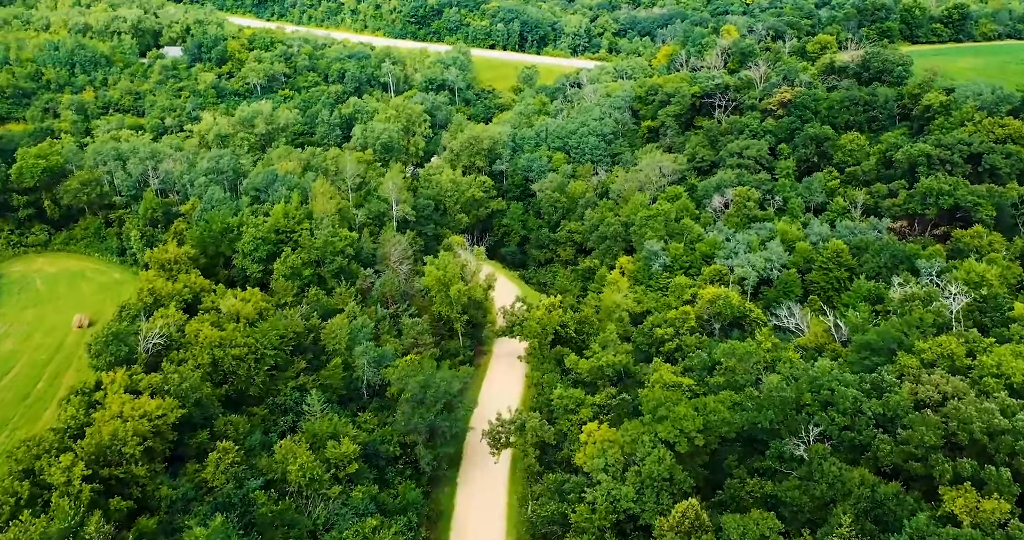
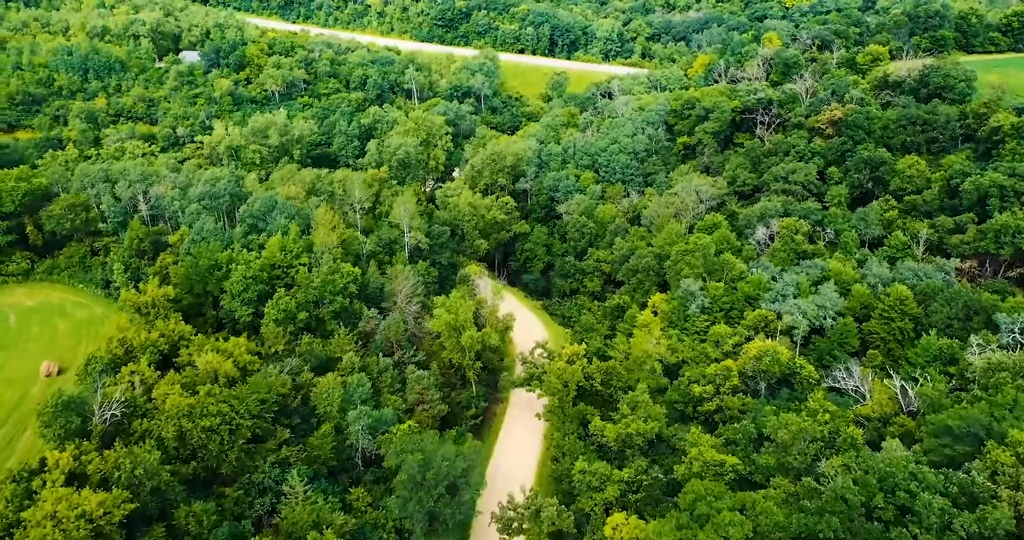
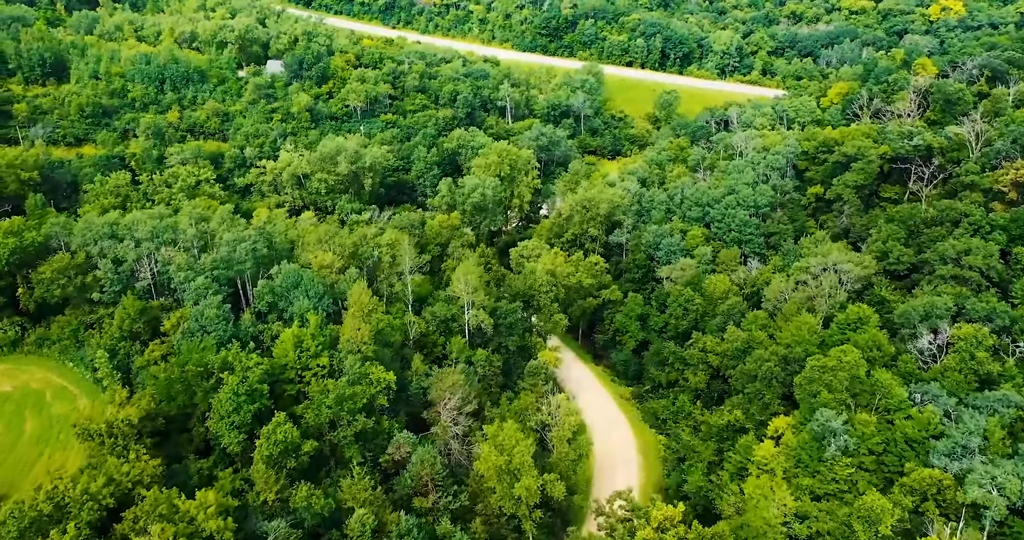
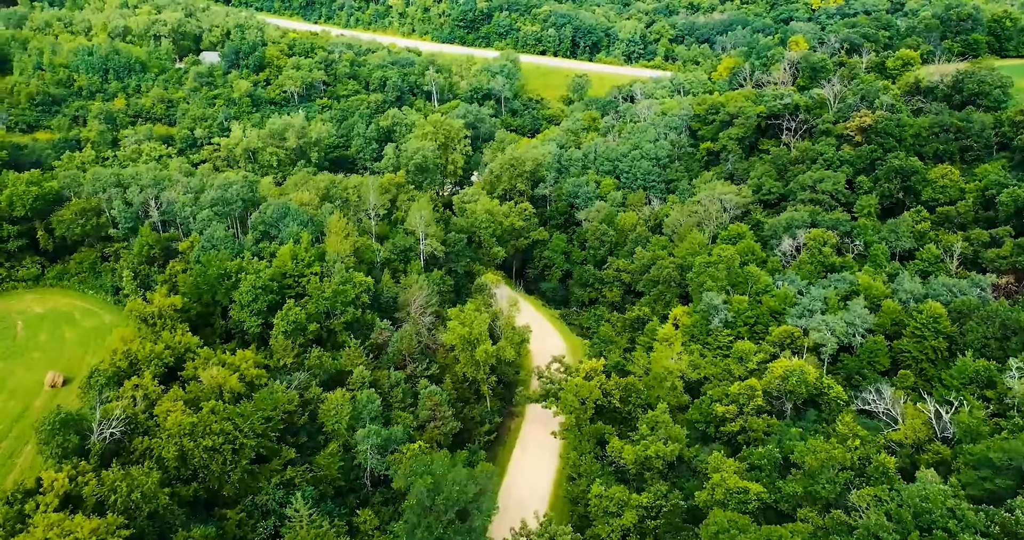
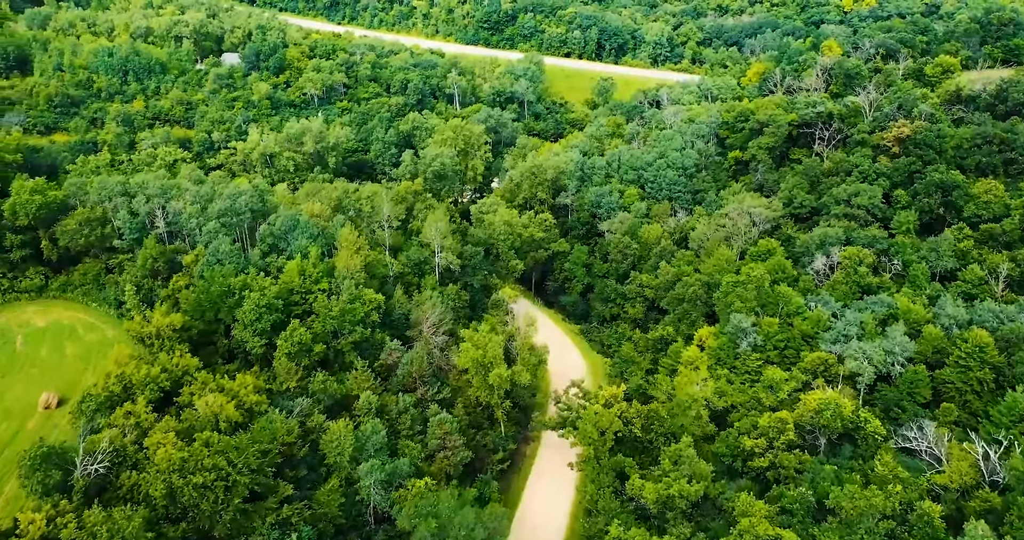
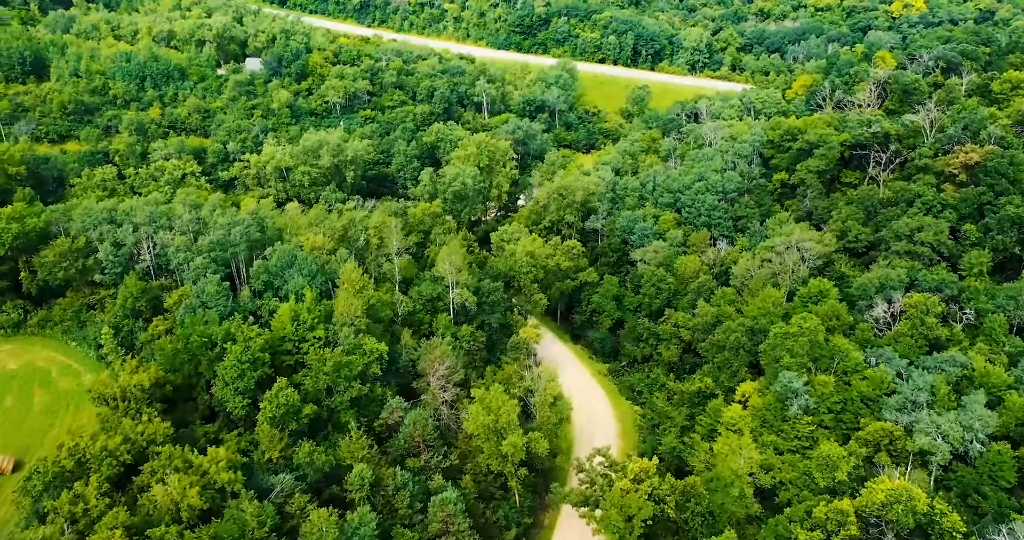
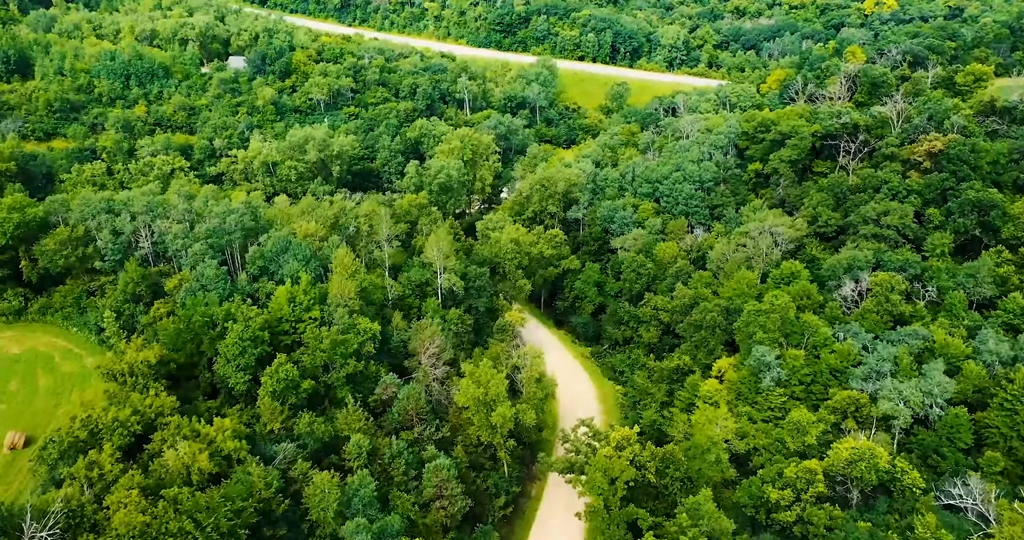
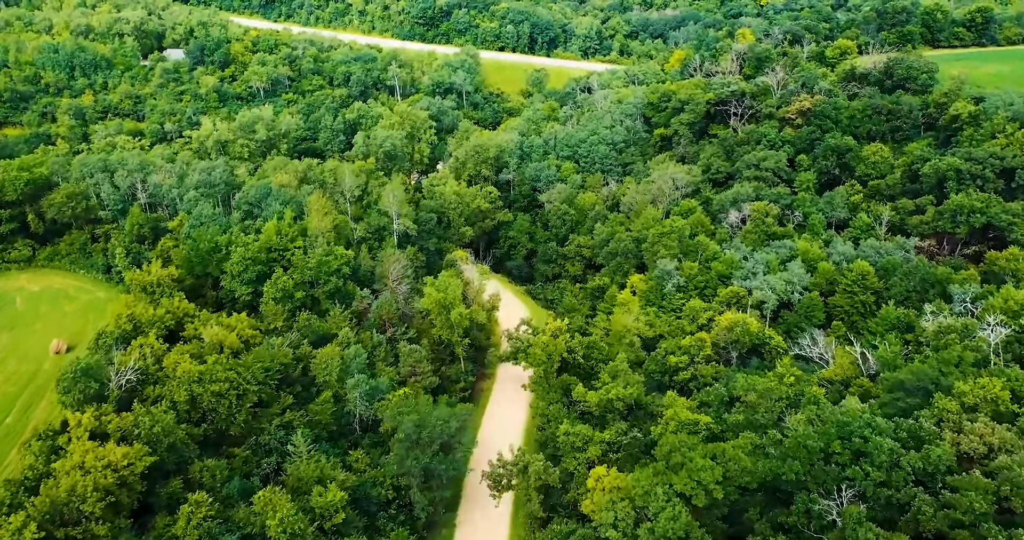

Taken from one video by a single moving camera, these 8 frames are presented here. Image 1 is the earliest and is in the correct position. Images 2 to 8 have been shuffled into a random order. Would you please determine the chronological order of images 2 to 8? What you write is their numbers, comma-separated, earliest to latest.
8, 2, 4, 5, 7, 6, 3
